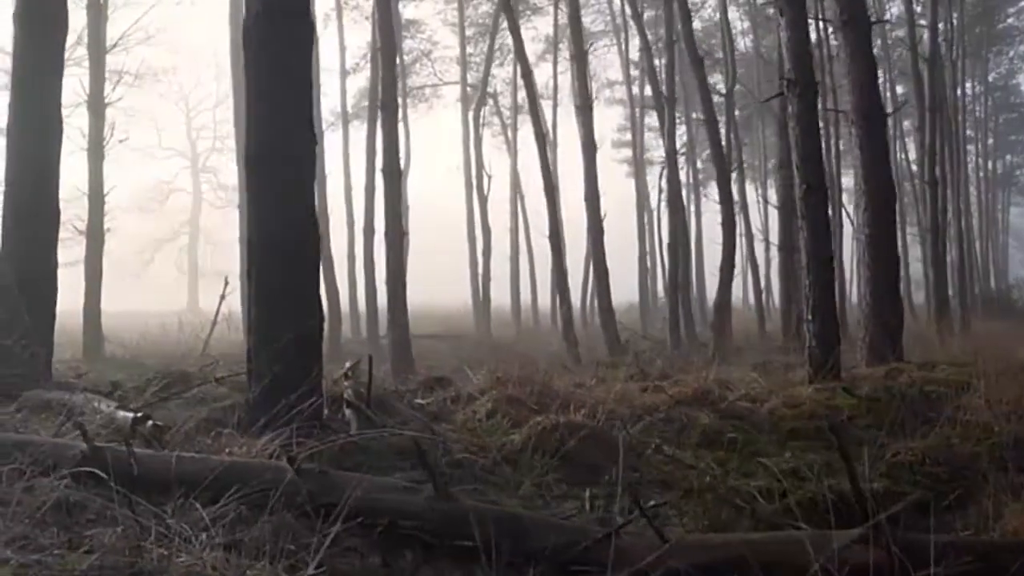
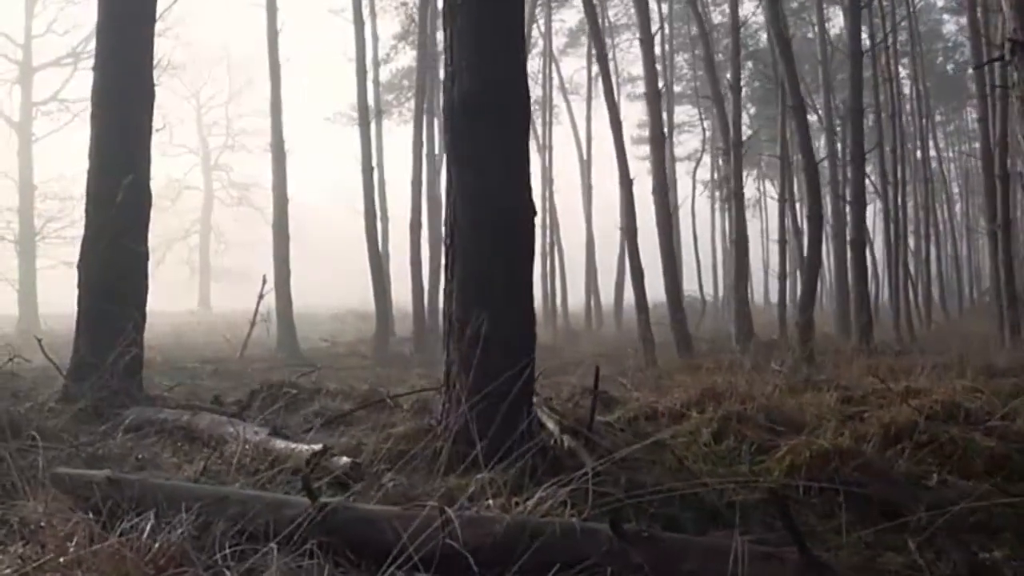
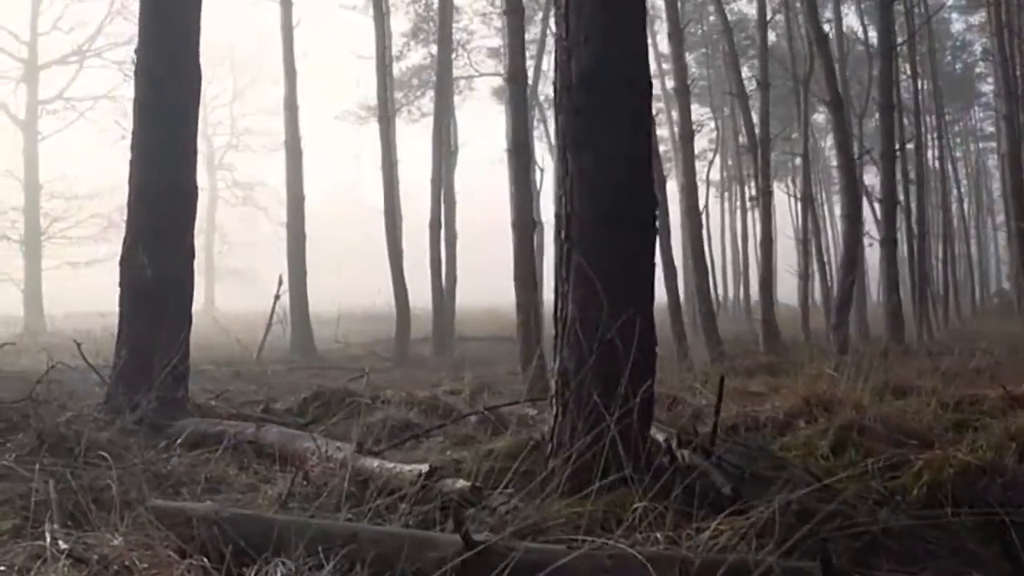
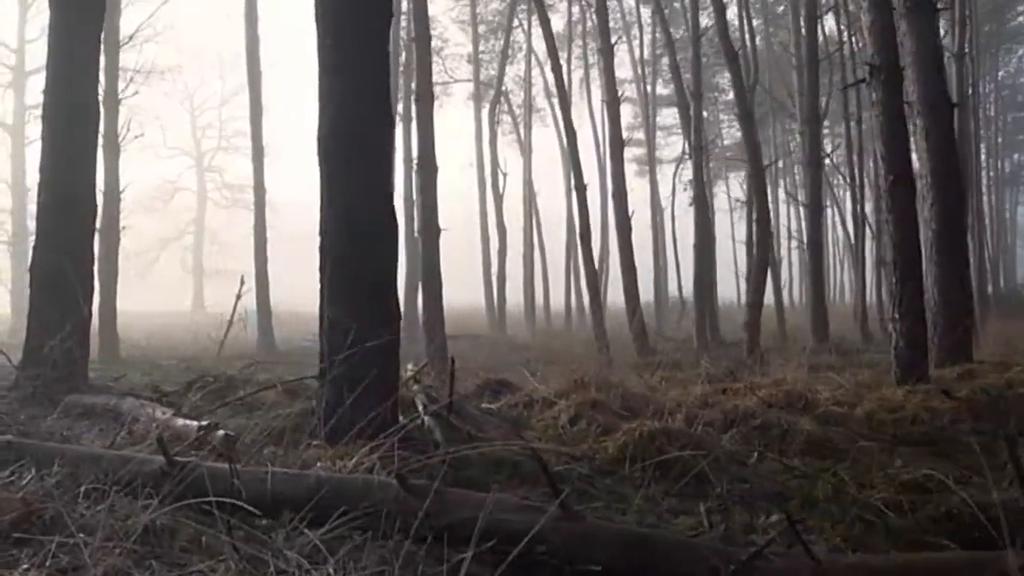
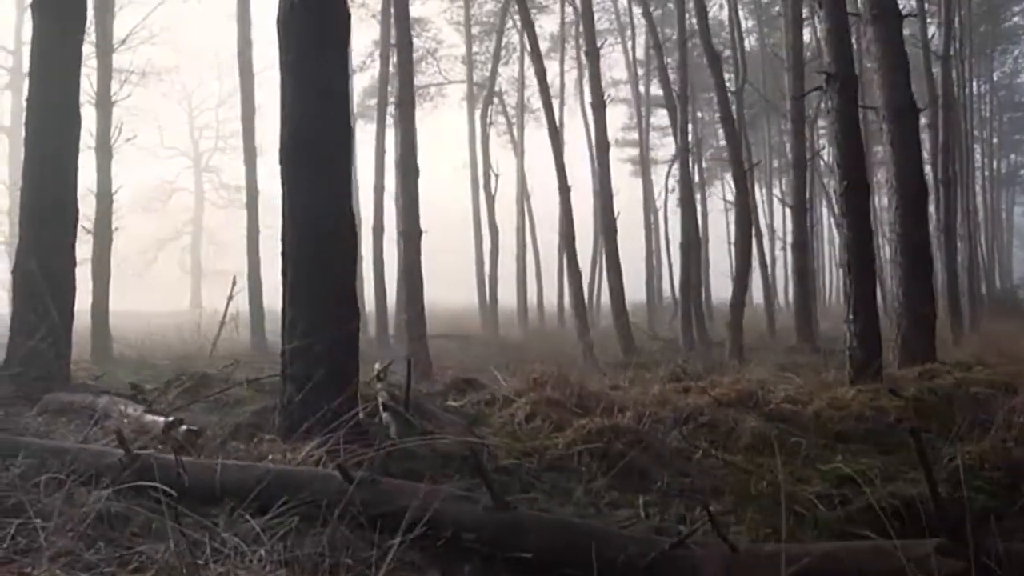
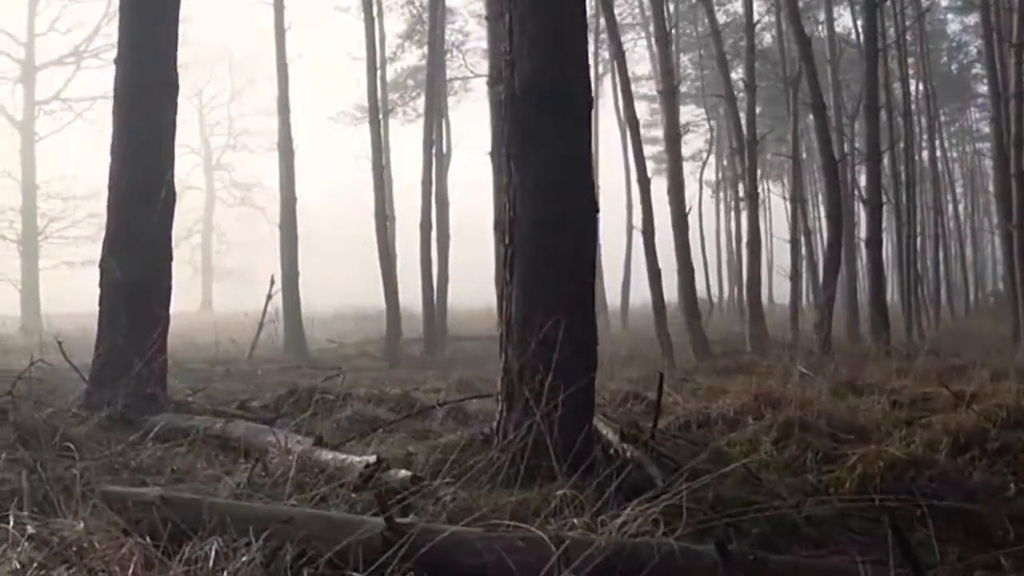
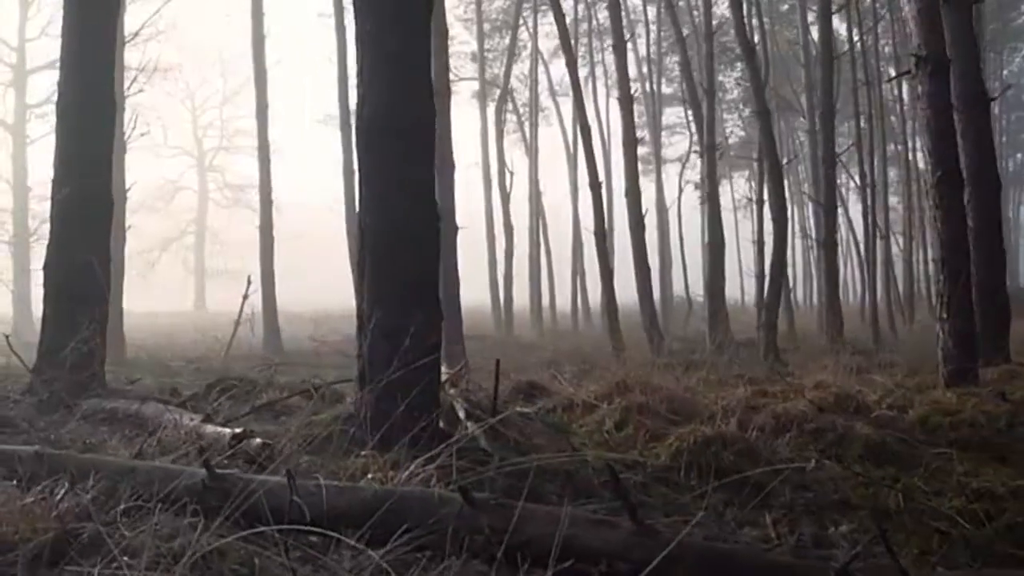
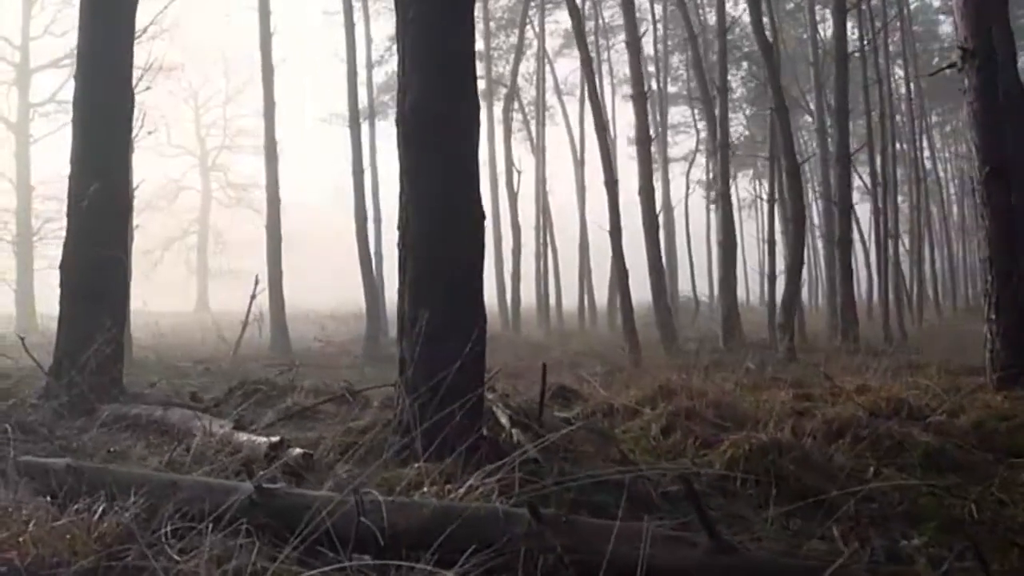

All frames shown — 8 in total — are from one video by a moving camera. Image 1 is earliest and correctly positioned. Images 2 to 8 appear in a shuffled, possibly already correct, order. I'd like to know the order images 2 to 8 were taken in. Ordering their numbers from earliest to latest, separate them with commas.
5, 4, 7, 8, 2, 6, 3
